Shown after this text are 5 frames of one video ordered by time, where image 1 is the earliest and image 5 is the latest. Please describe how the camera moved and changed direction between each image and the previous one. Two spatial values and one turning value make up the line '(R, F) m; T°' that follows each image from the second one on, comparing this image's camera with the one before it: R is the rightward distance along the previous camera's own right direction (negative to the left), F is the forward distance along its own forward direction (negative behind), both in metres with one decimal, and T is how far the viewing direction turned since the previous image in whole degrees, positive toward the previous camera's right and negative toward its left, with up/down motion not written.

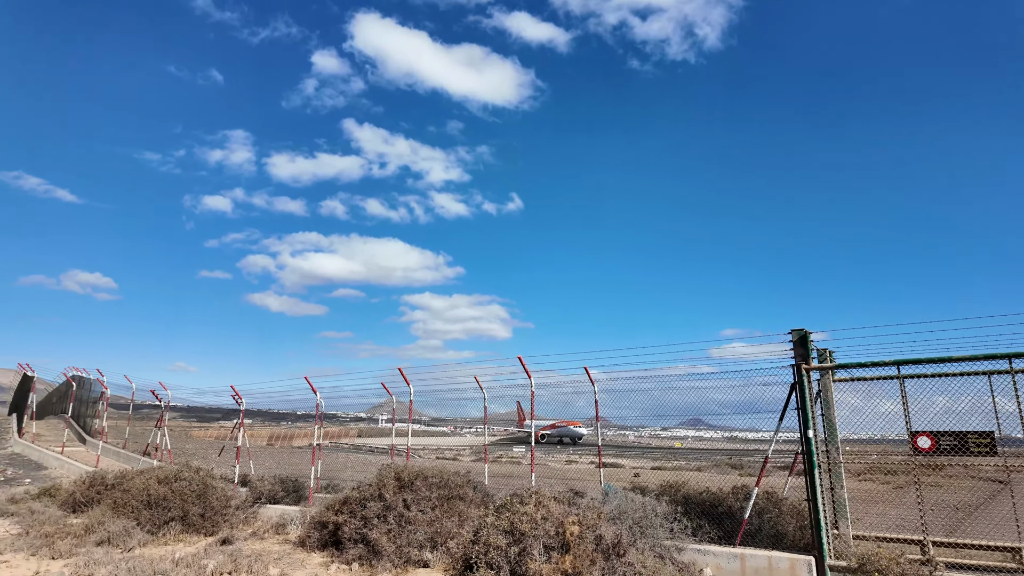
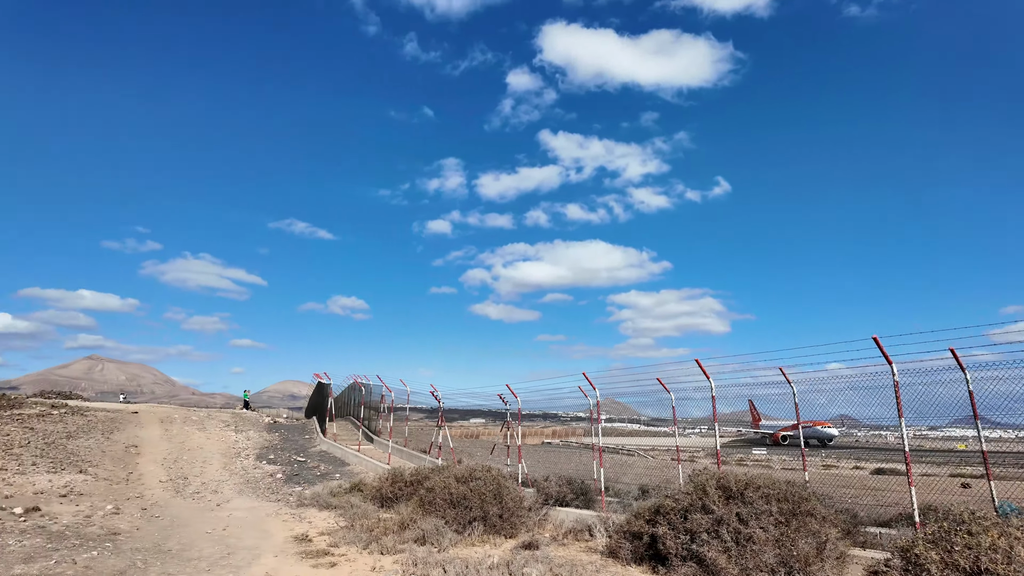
(-1.5, +0.9) m; -20°
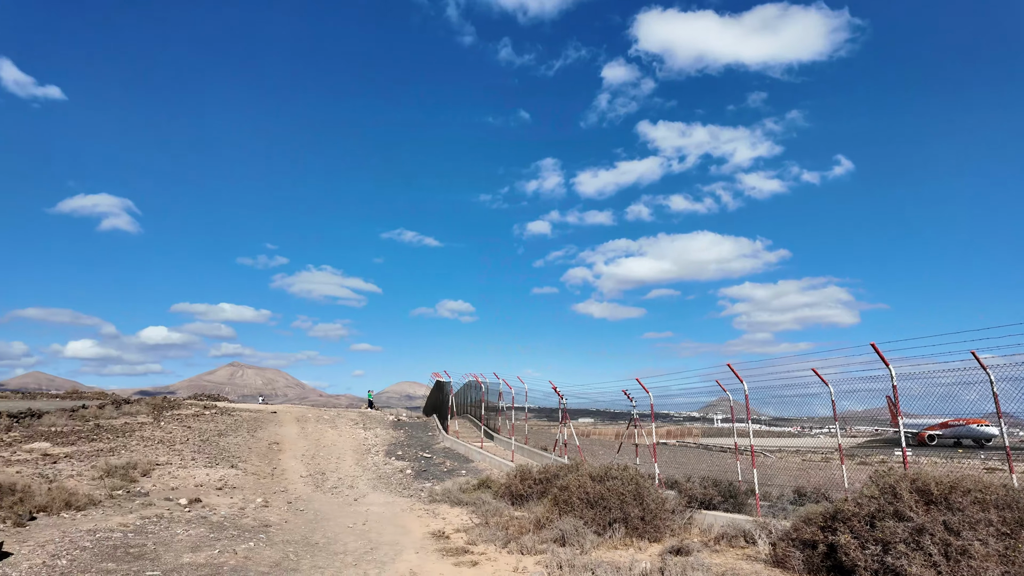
(-0.5, +0.5) m; -10°
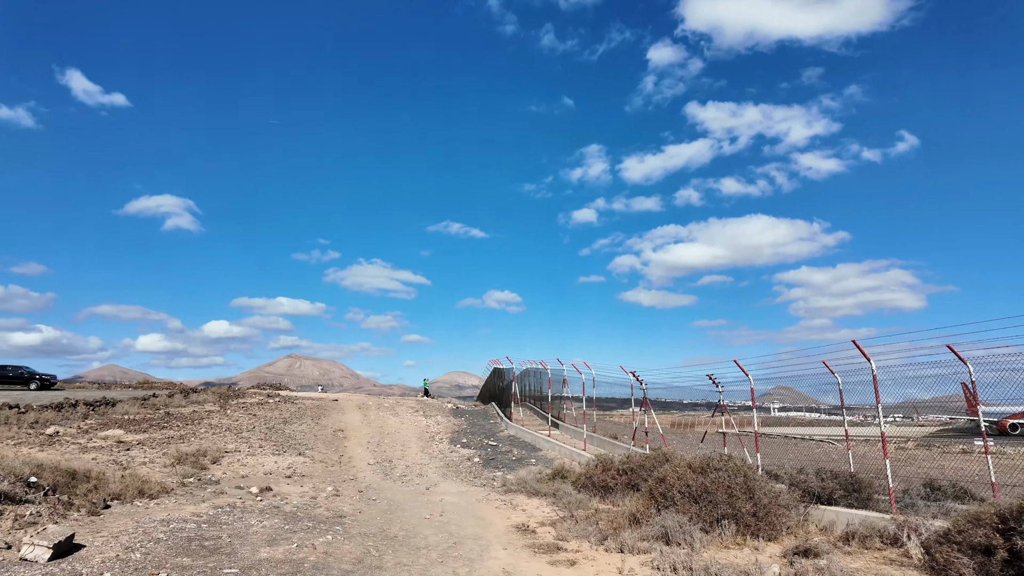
(-0.6, +0.9) m; -5°
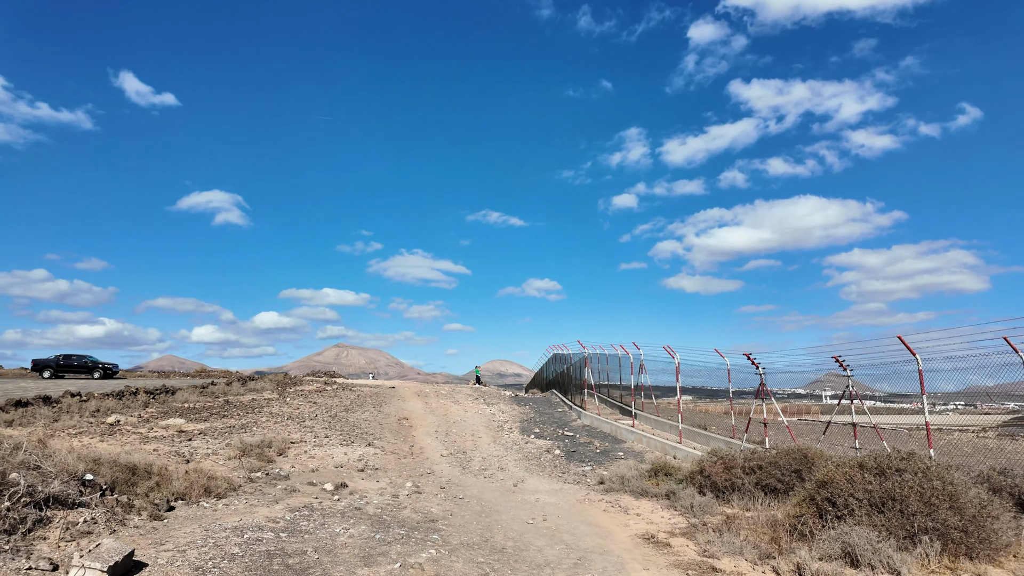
(-1.1, +1.6) m; -4°
